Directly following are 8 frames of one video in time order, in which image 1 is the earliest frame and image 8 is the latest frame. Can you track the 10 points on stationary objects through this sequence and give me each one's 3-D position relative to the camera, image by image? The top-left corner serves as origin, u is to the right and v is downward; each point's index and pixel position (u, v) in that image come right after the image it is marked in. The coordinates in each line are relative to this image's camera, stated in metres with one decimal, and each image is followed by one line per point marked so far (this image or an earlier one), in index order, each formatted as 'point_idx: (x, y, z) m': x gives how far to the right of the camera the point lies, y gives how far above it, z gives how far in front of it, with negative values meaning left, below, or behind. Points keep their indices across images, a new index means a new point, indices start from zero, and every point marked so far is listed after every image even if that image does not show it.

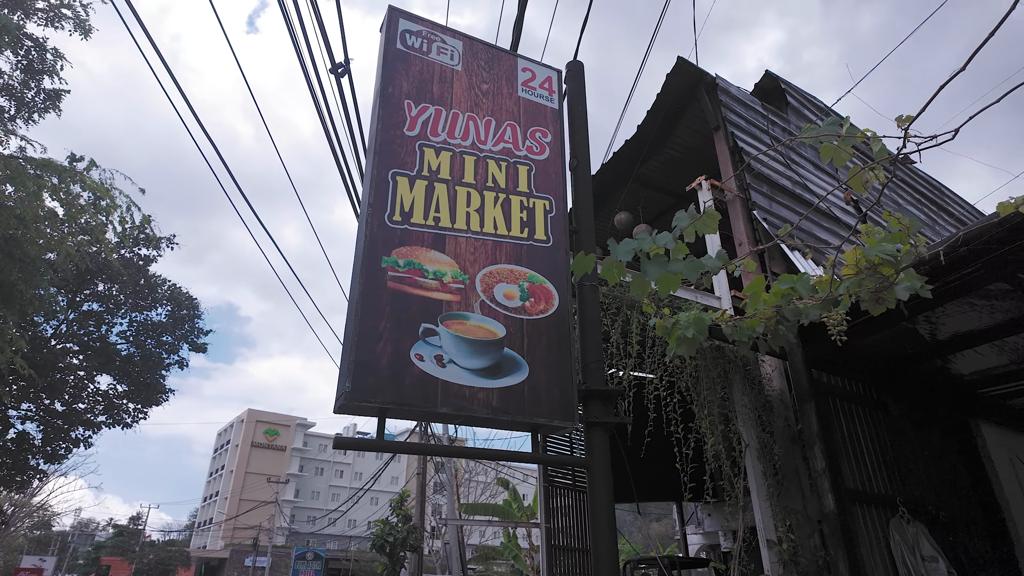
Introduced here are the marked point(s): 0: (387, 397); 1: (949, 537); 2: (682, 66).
0: (-0.5, -0.4, +2.3) m
1: (+3.1, -1.8, +4.3) m
2: (+1.5, +1.9, +5.1) m
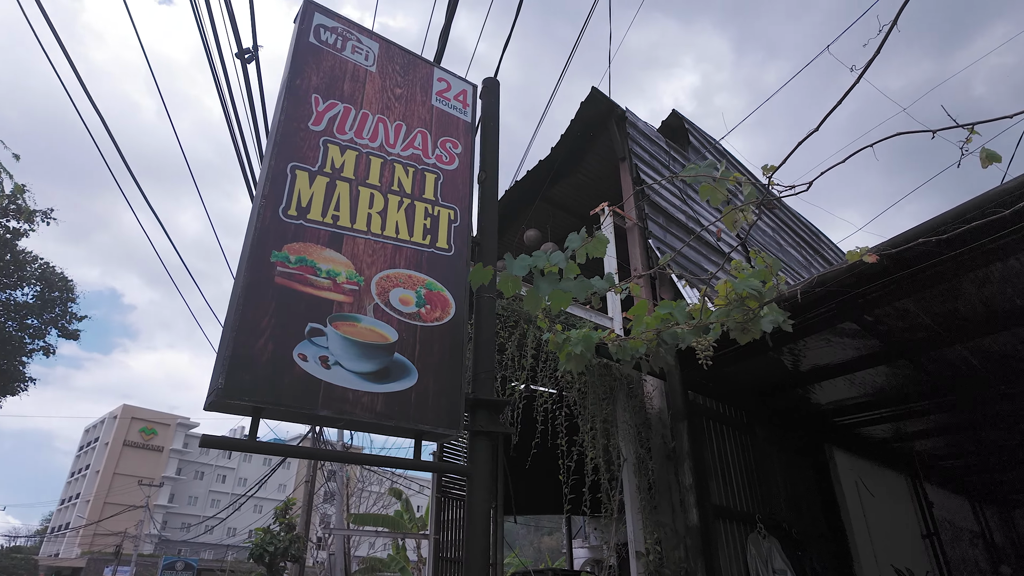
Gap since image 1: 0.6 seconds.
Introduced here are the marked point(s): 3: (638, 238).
0: (-0.9, -0.4, +2.3) m
1: (+2.3, -2.1, +4.7) m
2: (+0.7, +1.7, +5.3) m
3: (+1.1, +0.4, +5.0) m
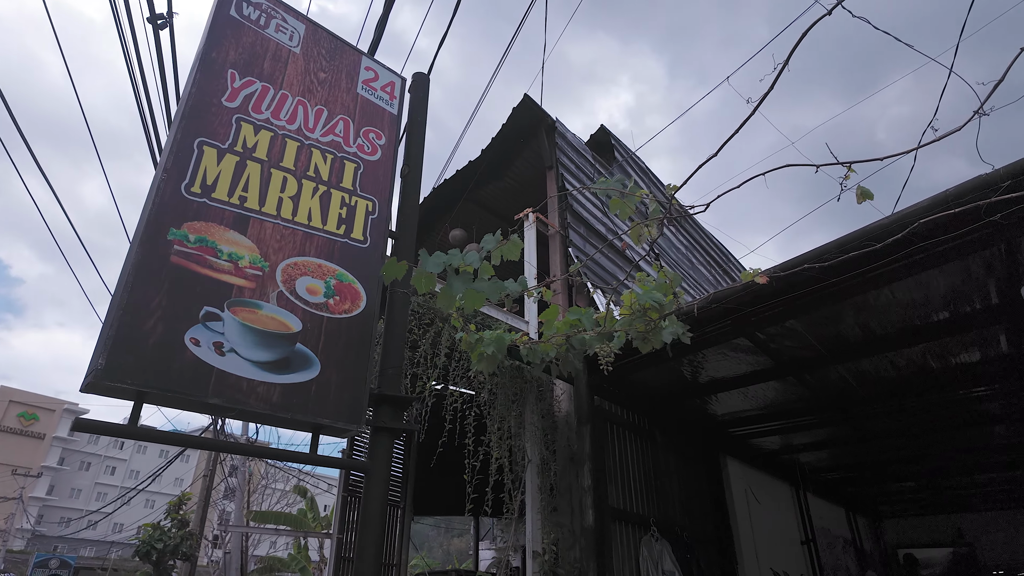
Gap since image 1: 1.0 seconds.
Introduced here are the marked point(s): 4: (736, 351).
0: (-1.3, -0.3, +2.1) m
1: (+1.5, -2.2, +4.9) m
2: (+0.1, +1.7, +5.4) m
3: (+0.4, +0.4, +5.1) m
4: (+1.5, -0.4, +4.1) m
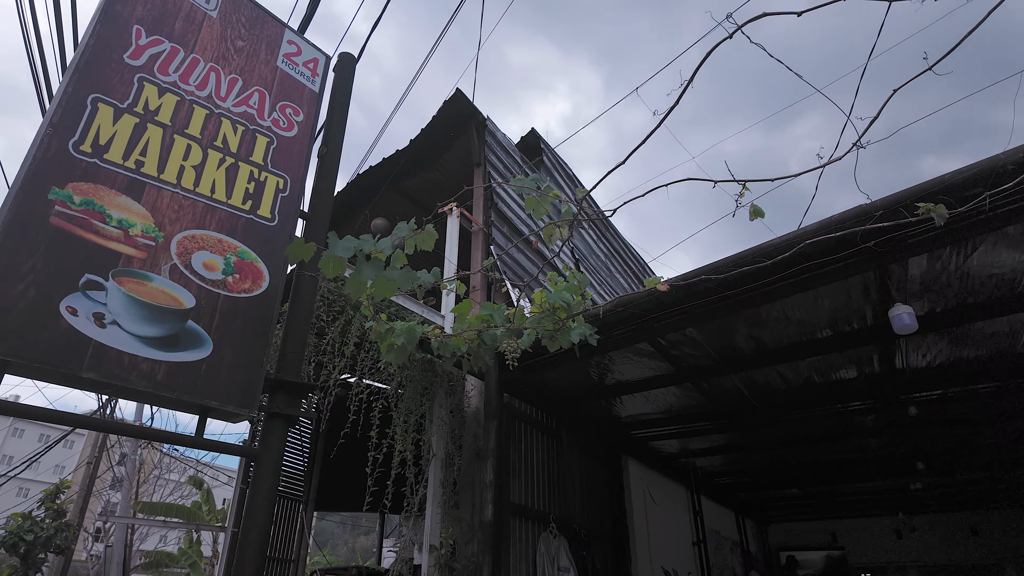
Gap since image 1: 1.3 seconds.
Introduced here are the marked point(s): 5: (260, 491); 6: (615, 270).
0: (-1.6, -0.2, +2.0) m
1: (+0.6, -2.2, +5.0) m
2: (-0.5, +1.7, +5.4) m
3: (-0.3, +0.4, +5.2) m
4: (+0.9, -0.5, +4.2) m
5: (-1.0, -0.8, +2.4) m
6: (+1.5, +0.3, +8.3) m
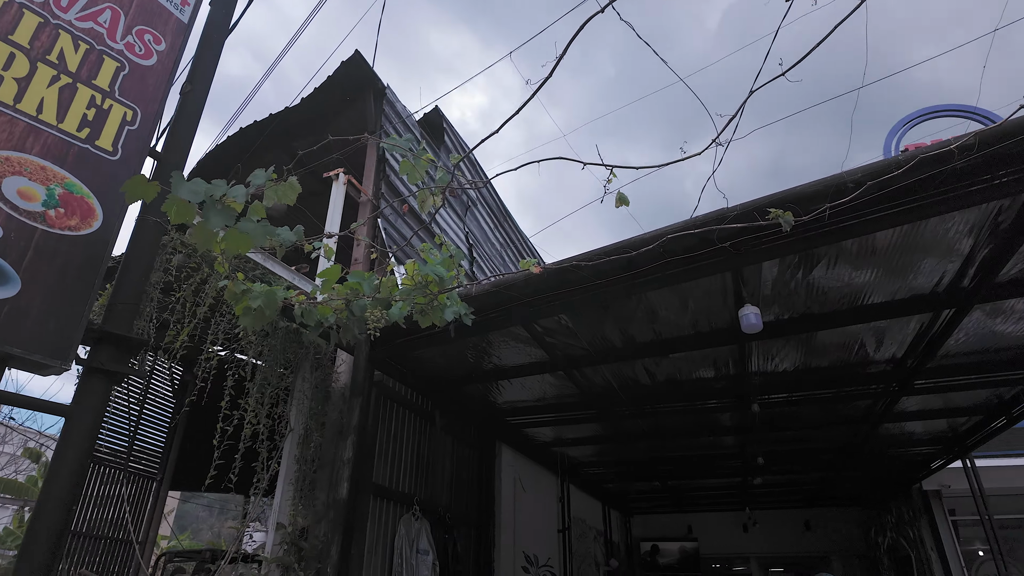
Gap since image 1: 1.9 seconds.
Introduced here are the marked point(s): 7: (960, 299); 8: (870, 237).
0: (-2.1, +0.1, +1.6) m
1: (-0.6, -2.1, +5.0) m
2: (-1.4, +2.0, +5.1) m
3: (-1.2, +0.6, +5.0) m
4: (0.0, -0.4, +4.3) m
5: (-1.6, -0.6, +2.2) m
6: (0.0, +0.4, +8.4) m
7: (+2.8, -0.1, +3.7) m
8: (+1.9, +0.3, +3.2) m
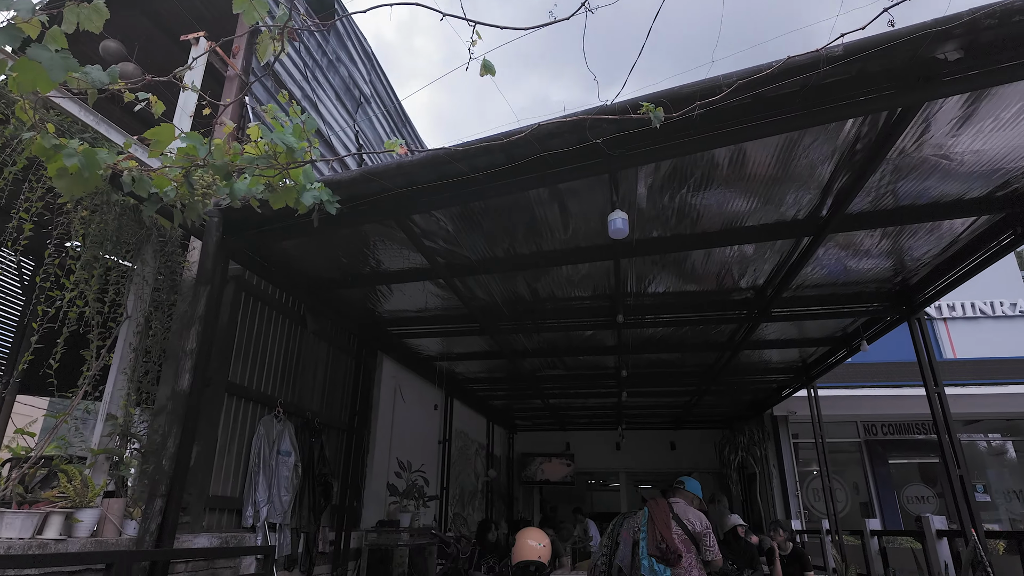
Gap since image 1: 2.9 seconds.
0: (-2.5, +0.6, +1.0) m
1: (-1.6, -1.2, +4.9) m
2: (-2.1, +2.8, +4.4) m
3: (-2.1, +1.5, +4.4) m
4: (-0.8, +0.3, +4.1) m
5: (-2.2, 0.0, +1.8) m
6: (-1.4, +1.6, +8.0) m
7: (+2.0, +0.4, +4.0) m
8: (+1.3, +0.8, +3.2) m
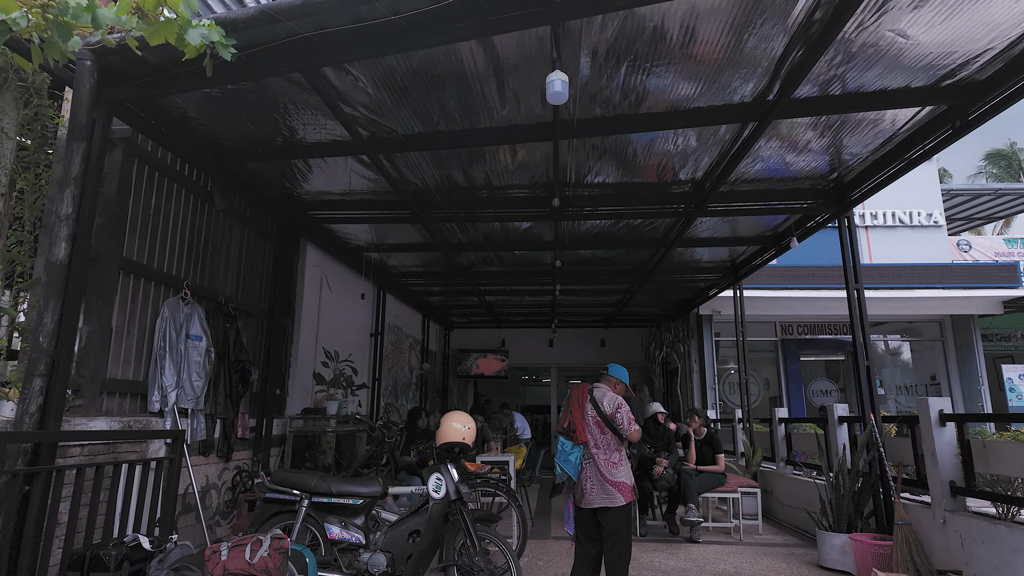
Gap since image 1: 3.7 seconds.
0: (-2.6, +0.9, +0.5) m
1: (-2.2, -0.3, +4.6) m
2: (-2.5, +3.7, +3.5) m
3: (-2.5, +2.3, +3.7) m
4: (-1.3, +1.1, +3.6) m
5: (-2.4, +0.4, +1.3) m
6: (-2.2, +3.0, +7.2) m
7: (+1.6, +1.1, +3.8) m
8: (+0.9, +1.4, +2.9) m
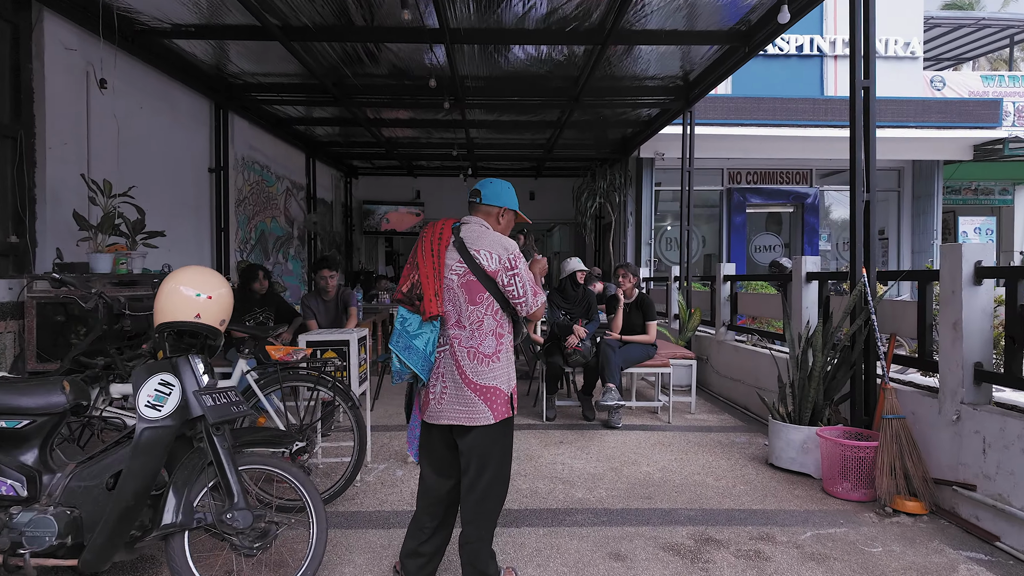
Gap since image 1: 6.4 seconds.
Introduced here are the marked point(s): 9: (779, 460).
0: (-3.0, +0.9, -1.7) m
1: (-3.0, +0.8, +2.6) m
2: (-3.1, +4.3, +0.6) m
3: (-3.2, +3.1, +1.1) m
4: (-2.0, +1.9, +1.4) m
5: (-2.9, +0.6, -0.8) m
6: (-3.2, +4.6, +4.4) m
7: (+0.9, +1.9, +1.9) m
8: (+0.3, +2.0, +0.9) m
9: (+1.6, -1.0, +3.5) m
